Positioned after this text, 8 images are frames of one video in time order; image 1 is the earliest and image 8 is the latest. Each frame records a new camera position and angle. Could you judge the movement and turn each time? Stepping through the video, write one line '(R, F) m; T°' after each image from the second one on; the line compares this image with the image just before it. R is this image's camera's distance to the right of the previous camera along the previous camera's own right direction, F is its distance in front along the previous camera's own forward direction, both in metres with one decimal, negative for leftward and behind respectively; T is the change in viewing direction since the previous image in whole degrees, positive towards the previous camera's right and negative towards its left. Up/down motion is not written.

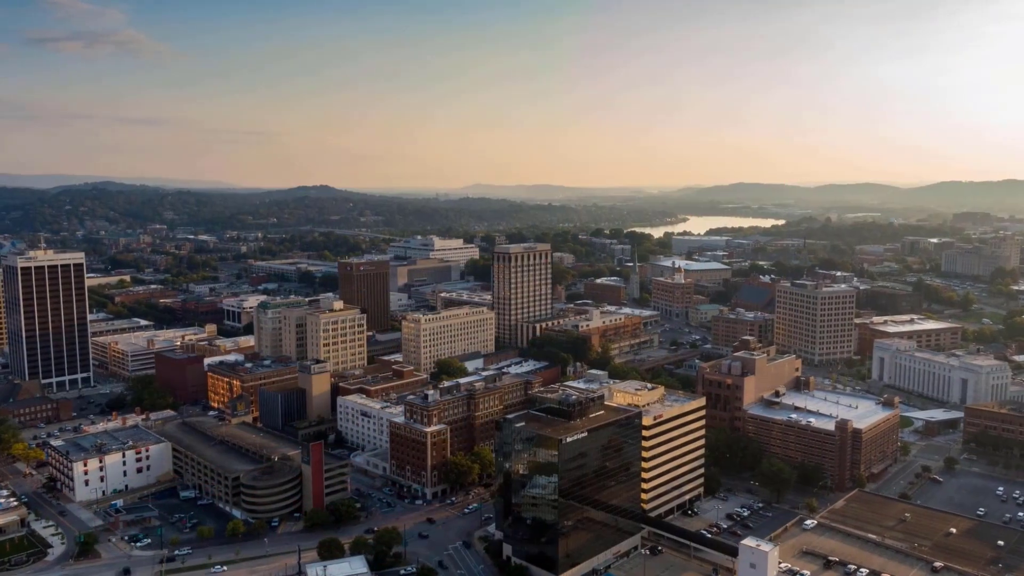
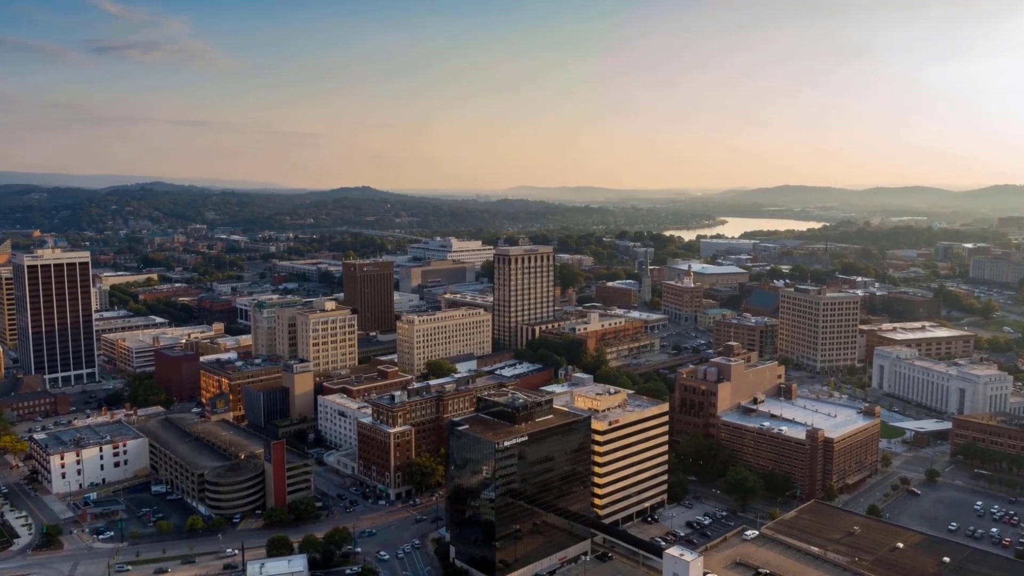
(+4.3, +0.2) m; -3°
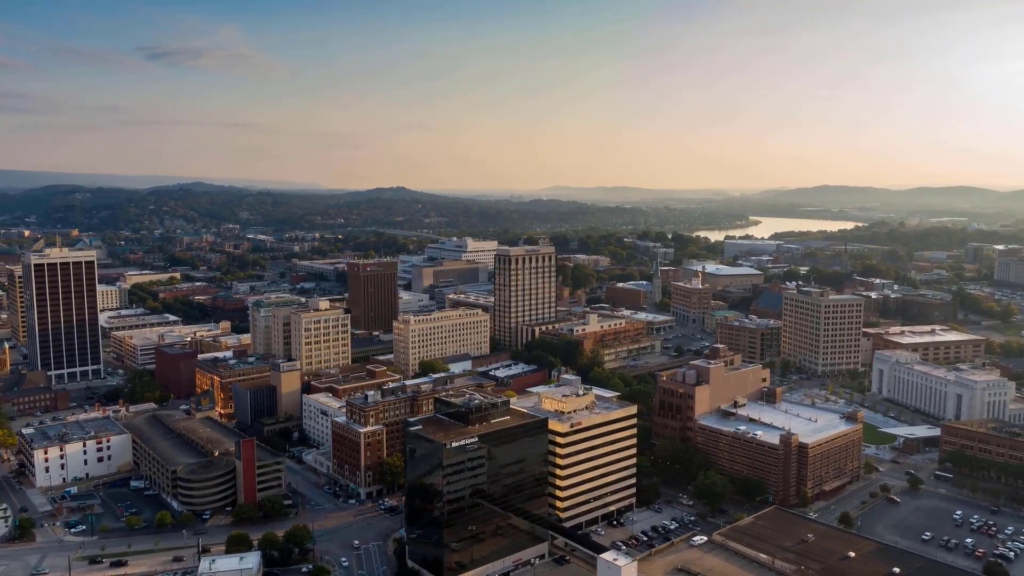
(+3.7, +0.2) m; -3°
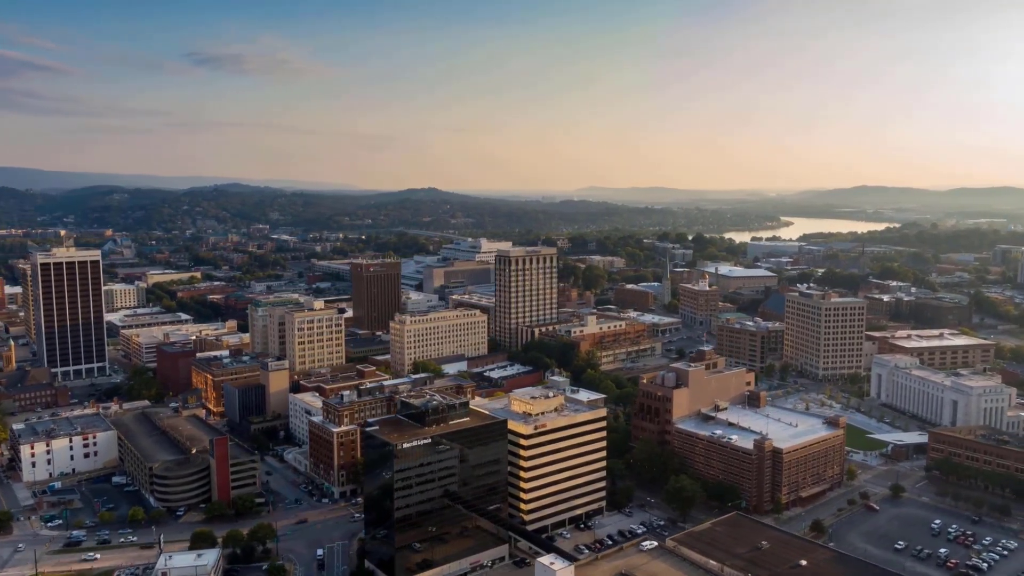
(+3.4, +0.2) m; -2°
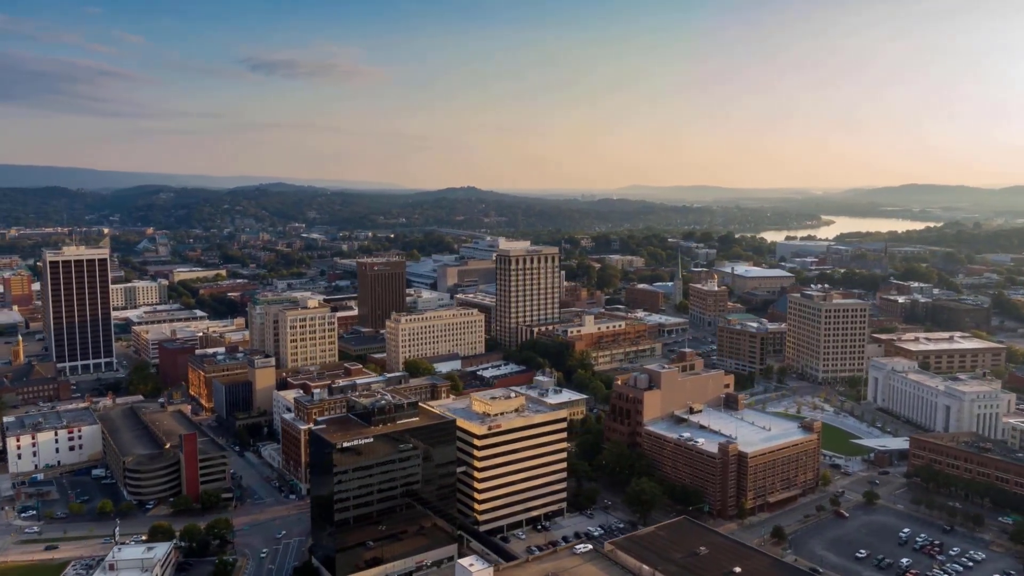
(+4.3, +0.2) m; -3°
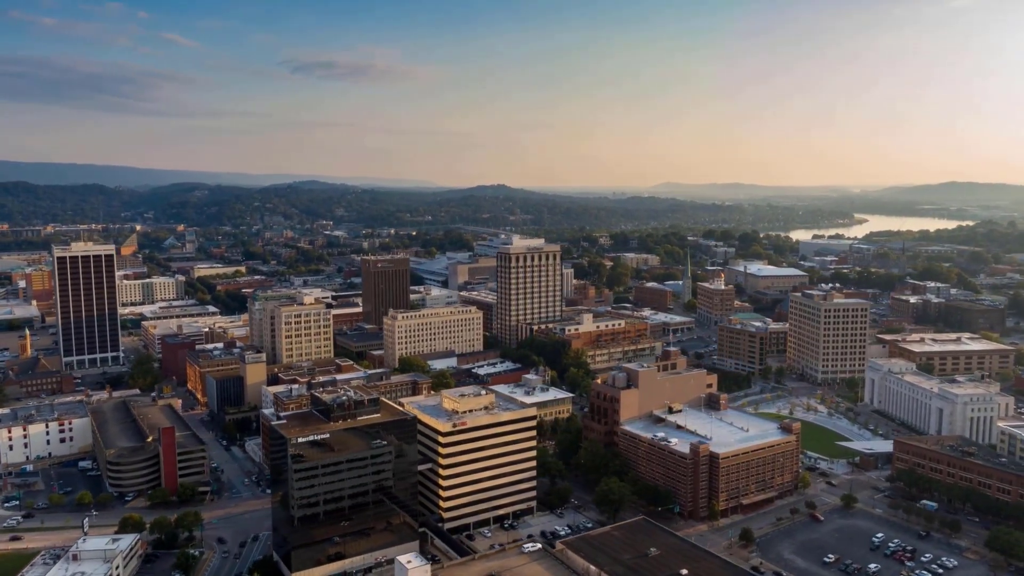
(+3.2, +0.2) m; -2°
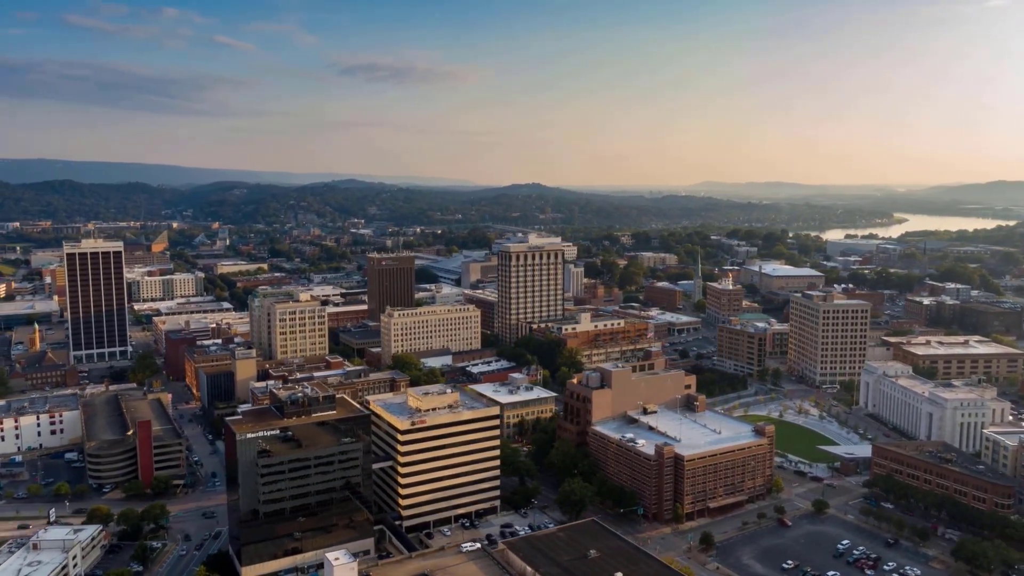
(+3.8, +0.2) m; -3°
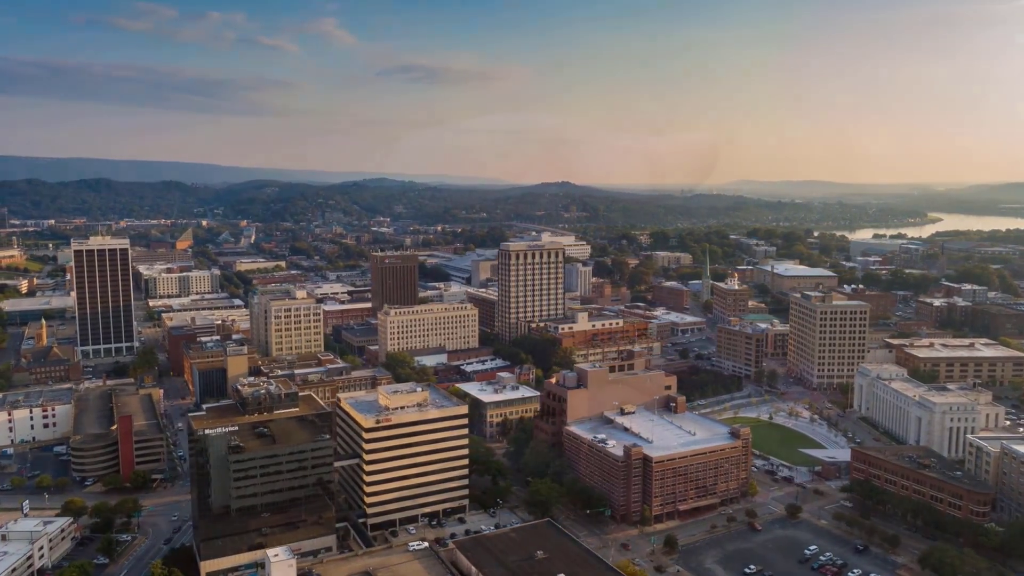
(+3.2, +0.2) m; -2°
